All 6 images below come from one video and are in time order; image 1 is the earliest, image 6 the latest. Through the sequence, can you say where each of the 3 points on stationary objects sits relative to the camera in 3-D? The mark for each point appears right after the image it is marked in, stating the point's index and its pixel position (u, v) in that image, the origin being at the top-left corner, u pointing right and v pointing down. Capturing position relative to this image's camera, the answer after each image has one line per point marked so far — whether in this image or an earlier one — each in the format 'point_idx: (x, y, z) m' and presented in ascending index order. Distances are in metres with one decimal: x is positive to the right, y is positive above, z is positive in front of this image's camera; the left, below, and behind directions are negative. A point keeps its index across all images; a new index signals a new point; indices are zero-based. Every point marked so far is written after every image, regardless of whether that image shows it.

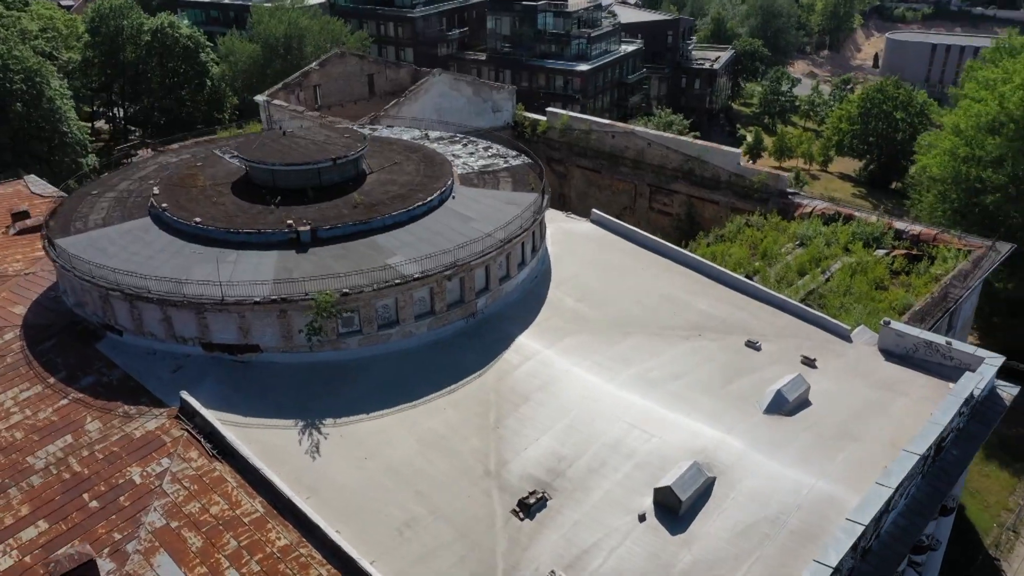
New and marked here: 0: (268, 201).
0: (-5.2, +1.9, +17.8) m
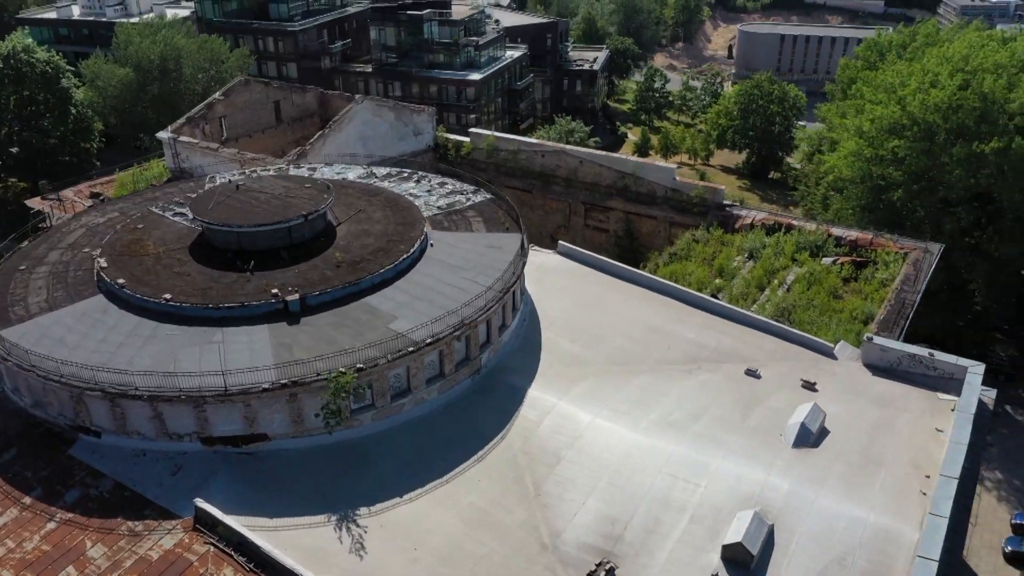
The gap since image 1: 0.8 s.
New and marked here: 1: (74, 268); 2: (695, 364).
0: (-5.4, +0.4, +16.3) m
1: (-9.1, +0.4, +17.2) m
2: (+3.8, -1.6, +17.2) m
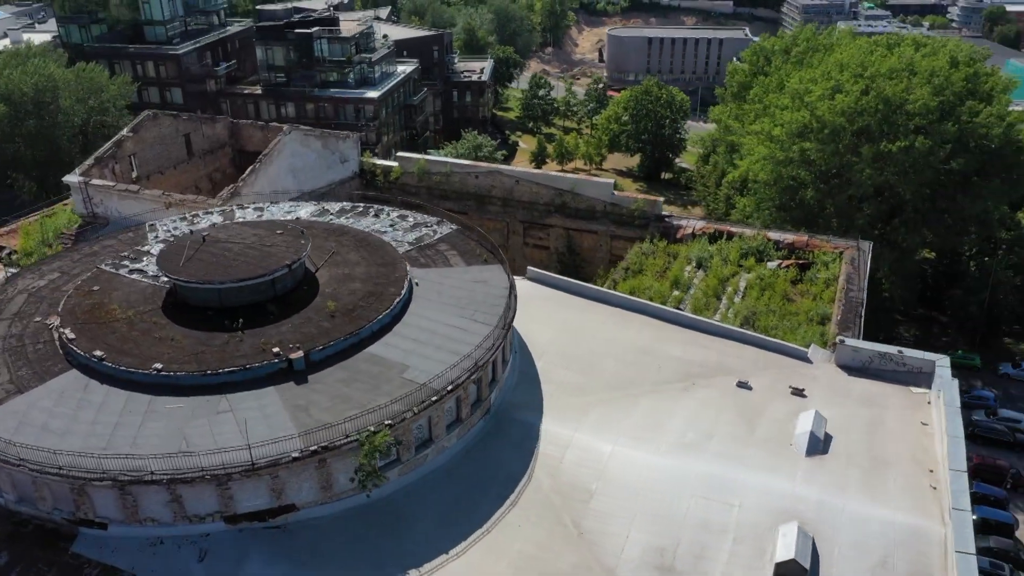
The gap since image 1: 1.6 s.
0: (-5.3, -0.7, +15.4) m
1: (-9.1, -1.0, +15.7) m
2: (+3.8, -2.0, +17.6) m
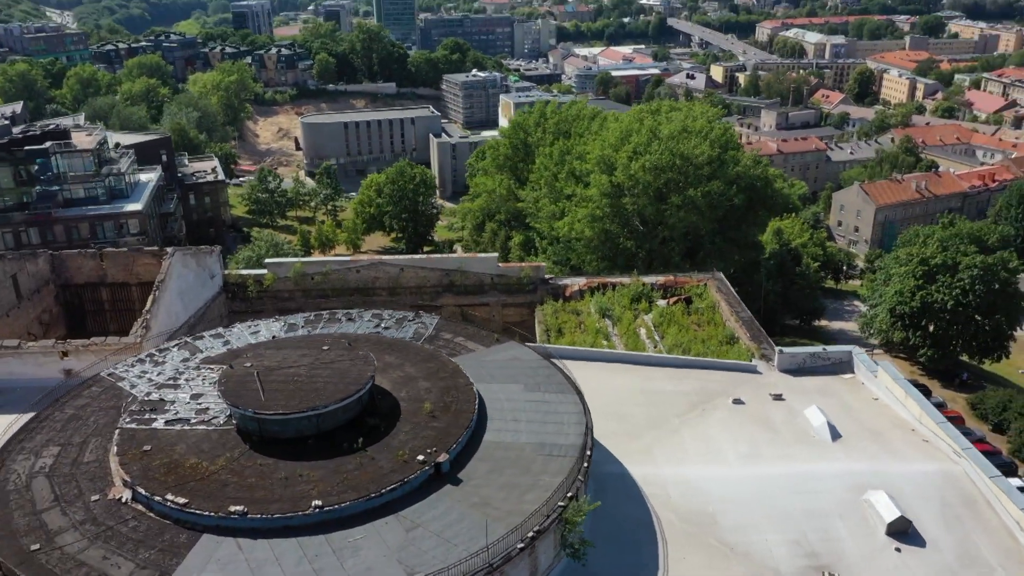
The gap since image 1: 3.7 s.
0: (-3.0, -2.9, +14.8) m
1: (-6.5, -3.8, +13.6) m
2: (+4.6, -3.0, +20.3) m
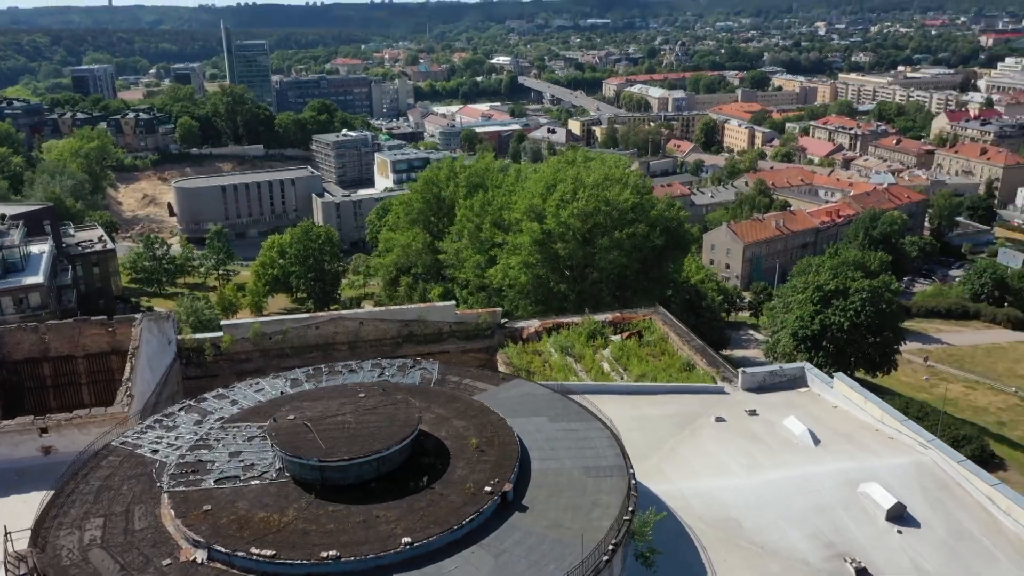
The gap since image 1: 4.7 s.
0: (-1.9, -3.7, +15.2) m
1: (-5.1, -4.7, +13.4) m
2: (+4.7, -3.7, +22.0) m
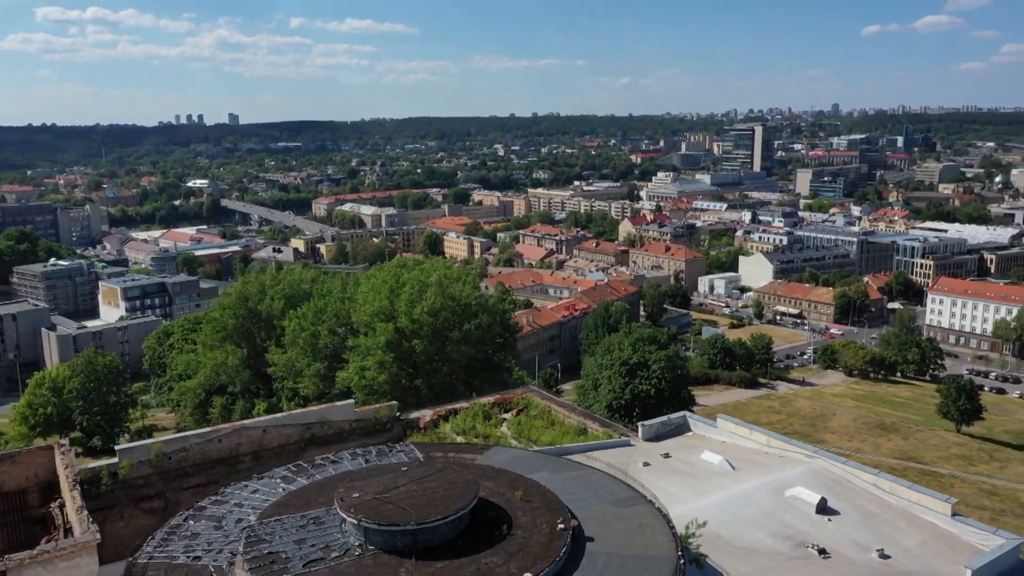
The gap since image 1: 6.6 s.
0: (-0.4, -5.0, +16.7) m
1: (-2.7, -6.0, +13.7) m
2: (+3.6, -5.7, +25.2) m
